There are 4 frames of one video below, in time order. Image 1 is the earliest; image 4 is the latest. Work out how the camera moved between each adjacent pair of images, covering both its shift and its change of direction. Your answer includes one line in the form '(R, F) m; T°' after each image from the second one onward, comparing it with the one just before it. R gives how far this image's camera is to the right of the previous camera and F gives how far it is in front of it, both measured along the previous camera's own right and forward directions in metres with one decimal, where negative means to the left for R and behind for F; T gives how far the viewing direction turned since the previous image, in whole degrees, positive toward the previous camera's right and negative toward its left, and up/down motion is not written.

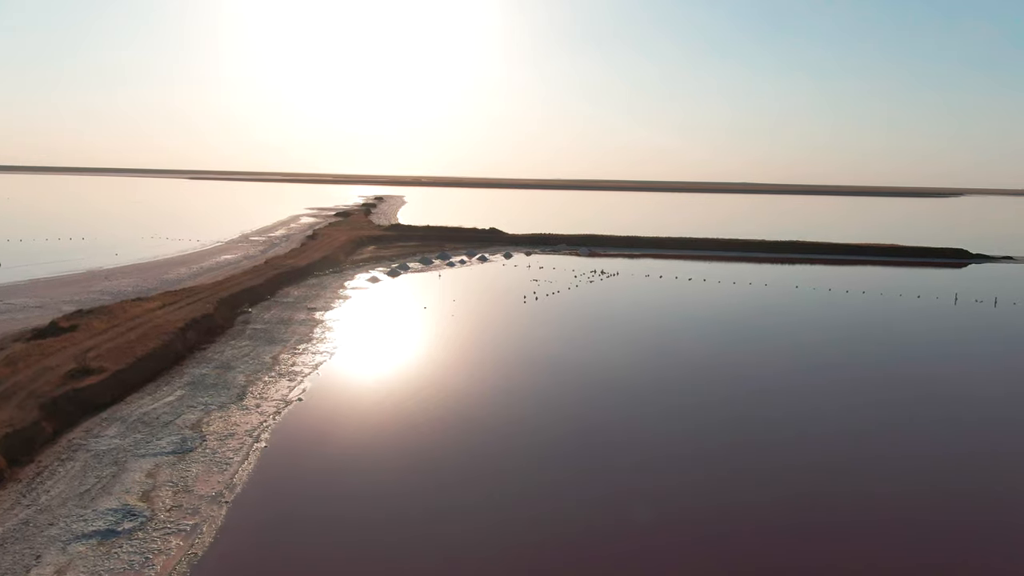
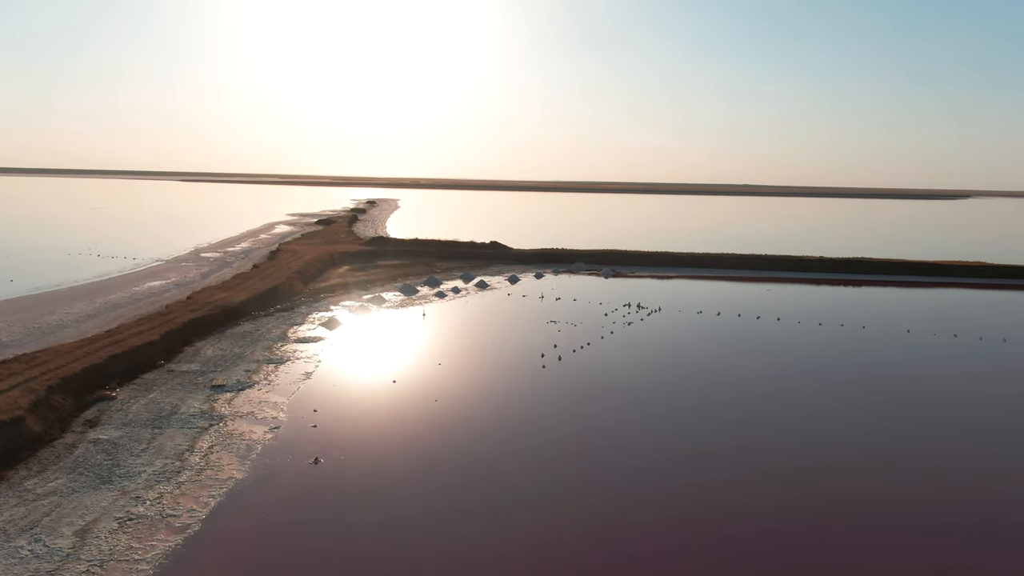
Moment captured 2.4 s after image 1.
(-0.1, +2.3) m; 0°
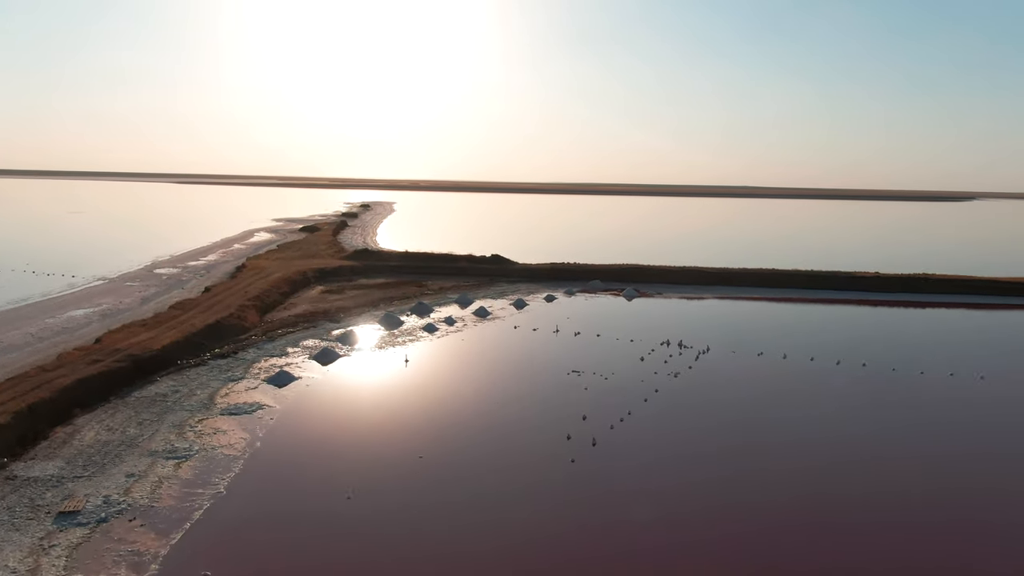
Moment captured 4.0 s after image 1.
(-0.1, +1.5) m; 0°
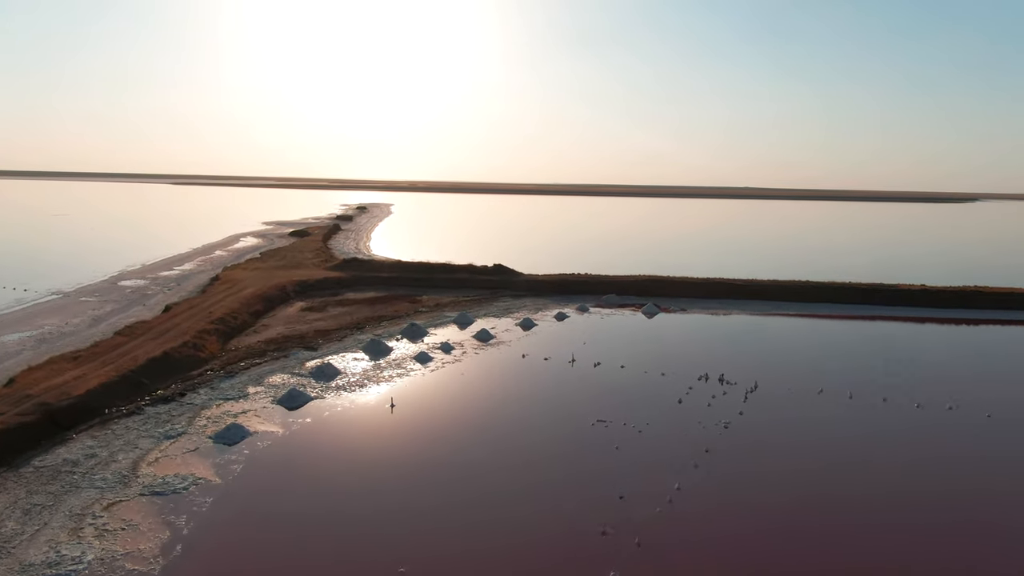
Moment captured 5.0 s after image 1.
(-0.1, +1.0) m; 0°
